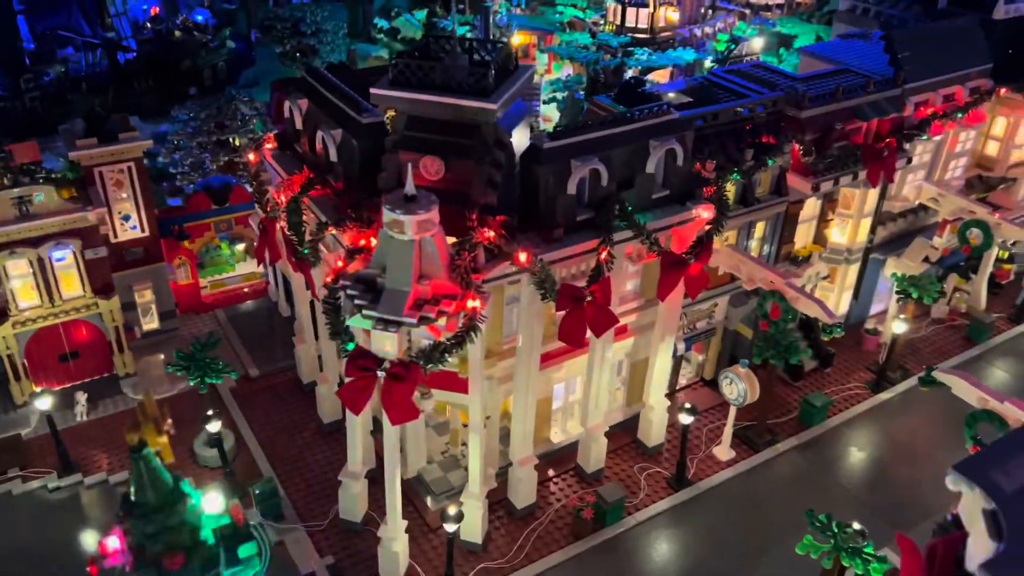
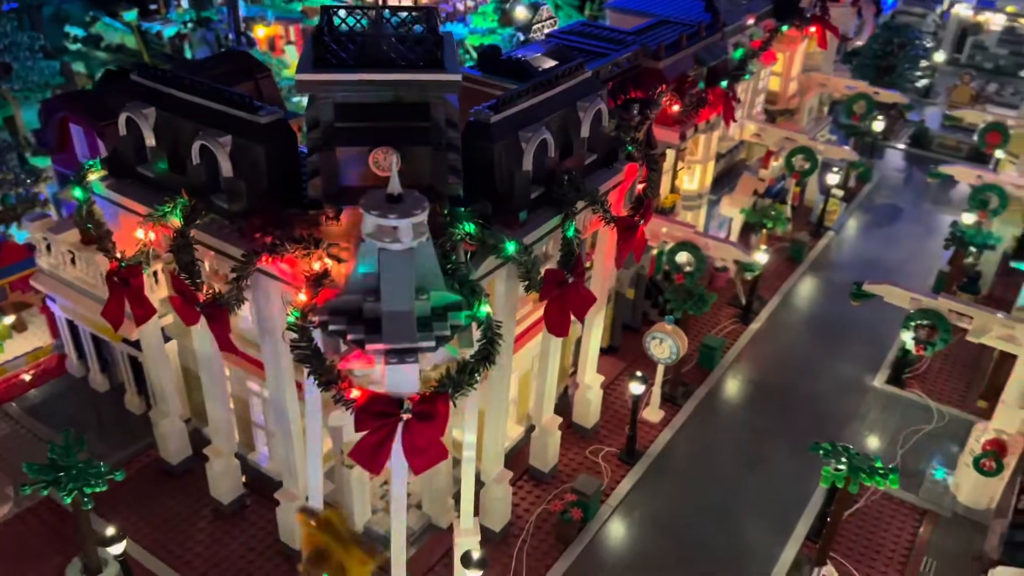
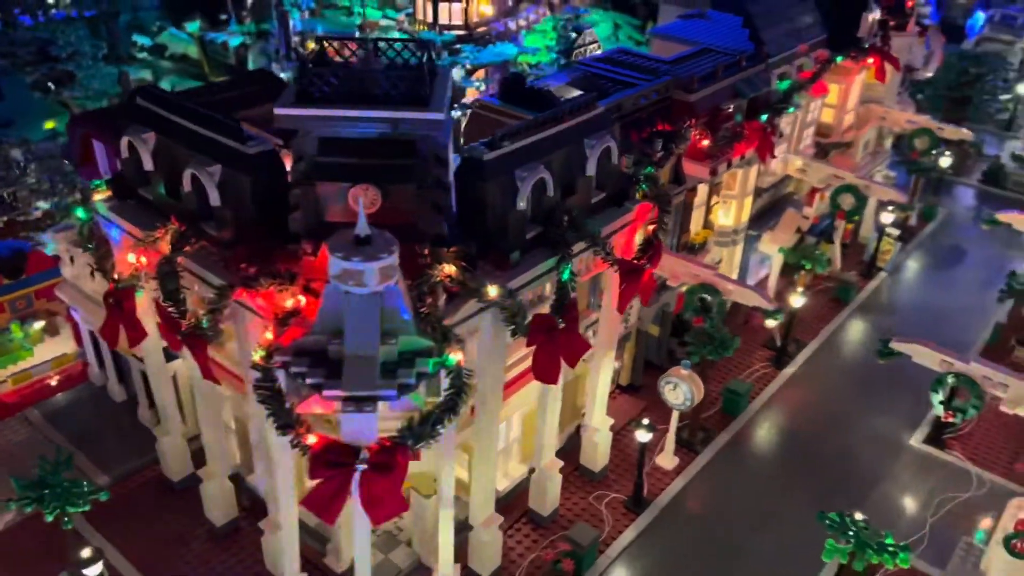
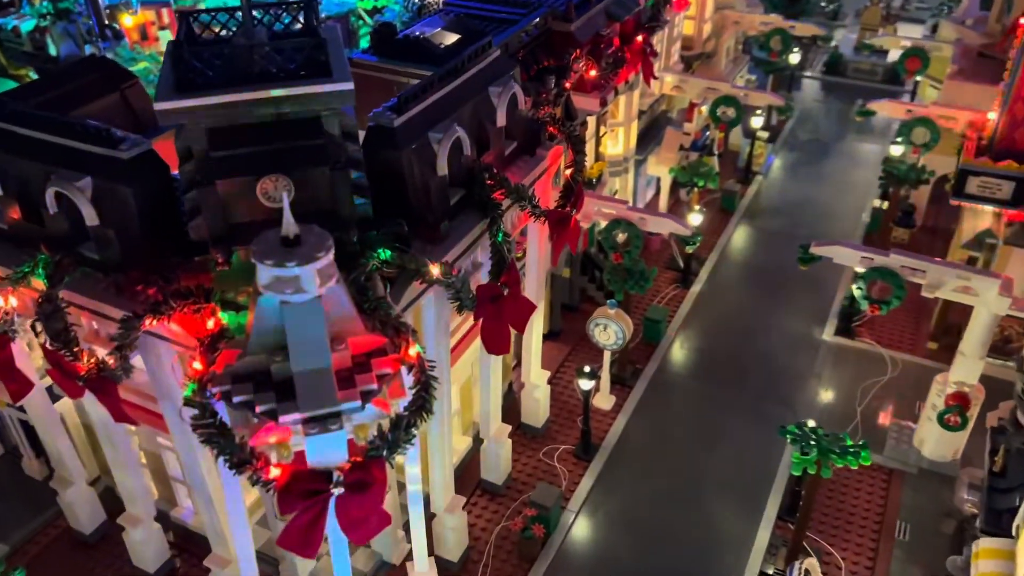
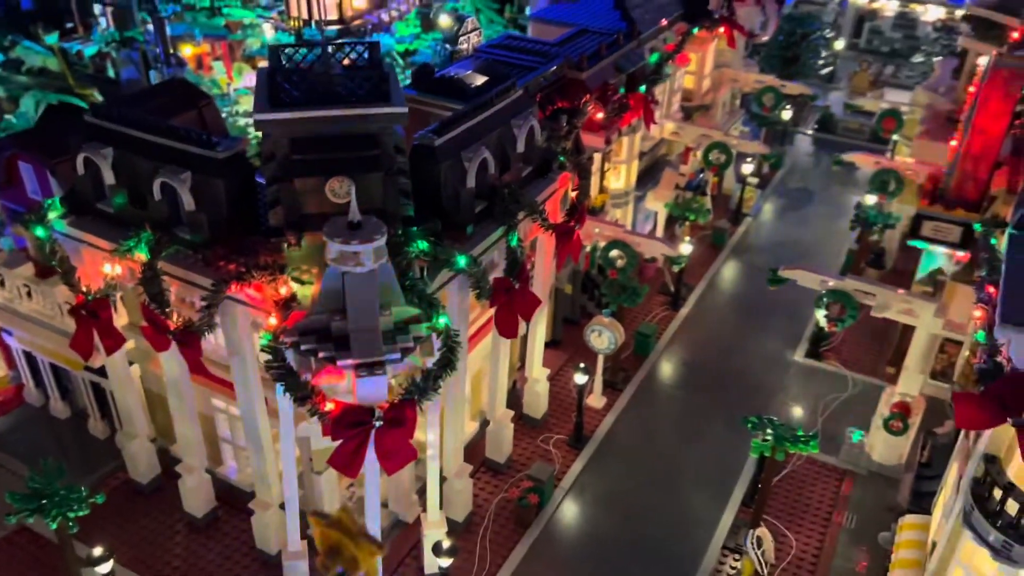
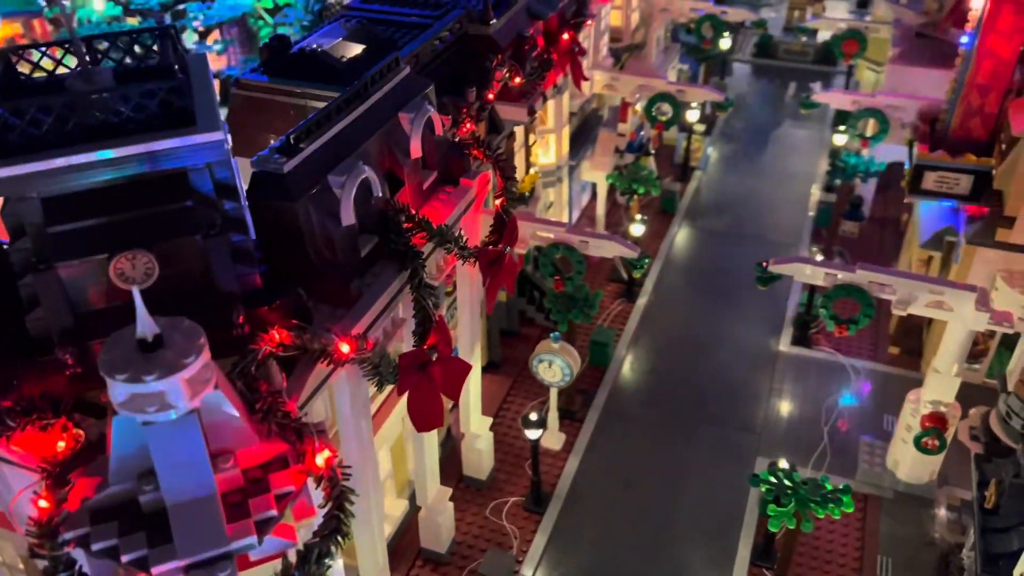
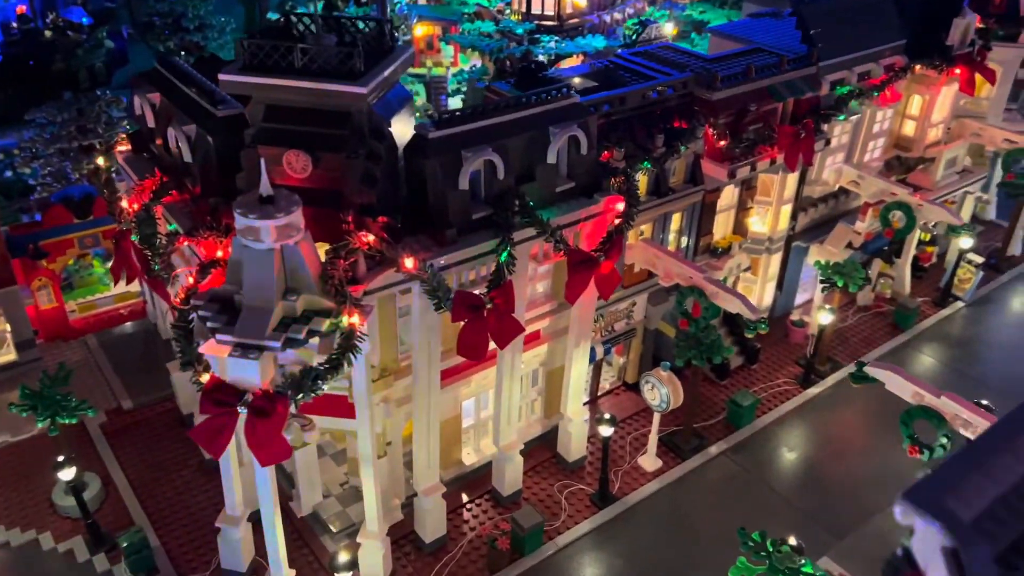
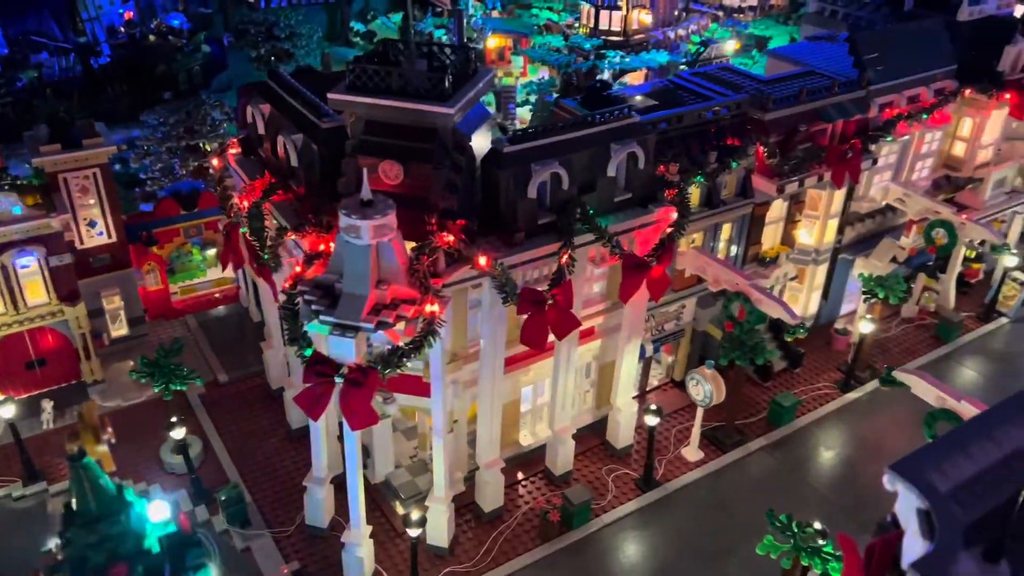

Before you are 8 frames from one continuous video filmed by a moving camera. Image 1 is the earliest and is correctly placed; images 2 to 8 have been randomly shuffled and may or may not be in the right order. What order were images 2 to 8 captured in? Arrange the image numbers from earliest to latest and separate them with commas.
8, 7, 3, 2, 5, 4, 6
